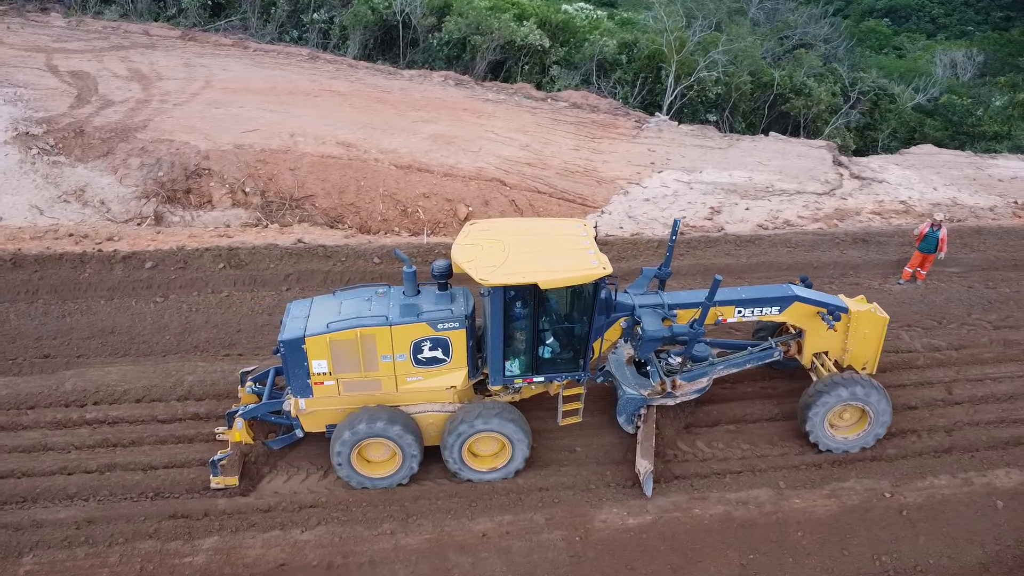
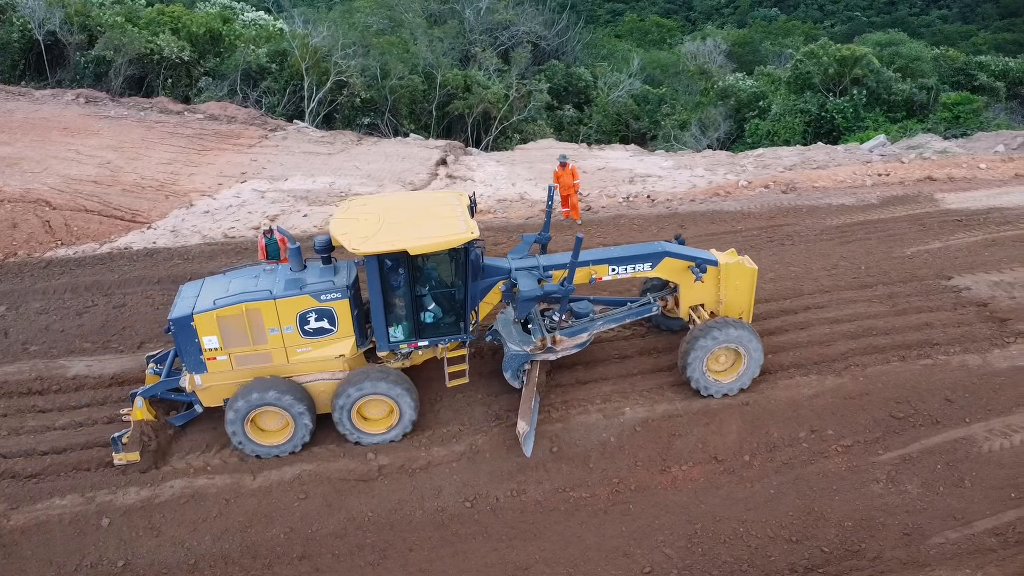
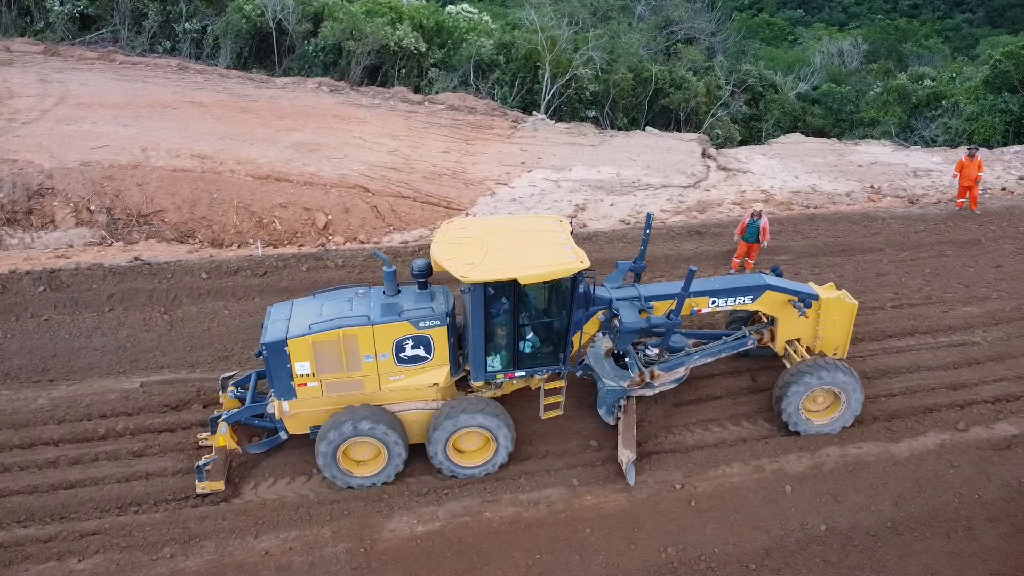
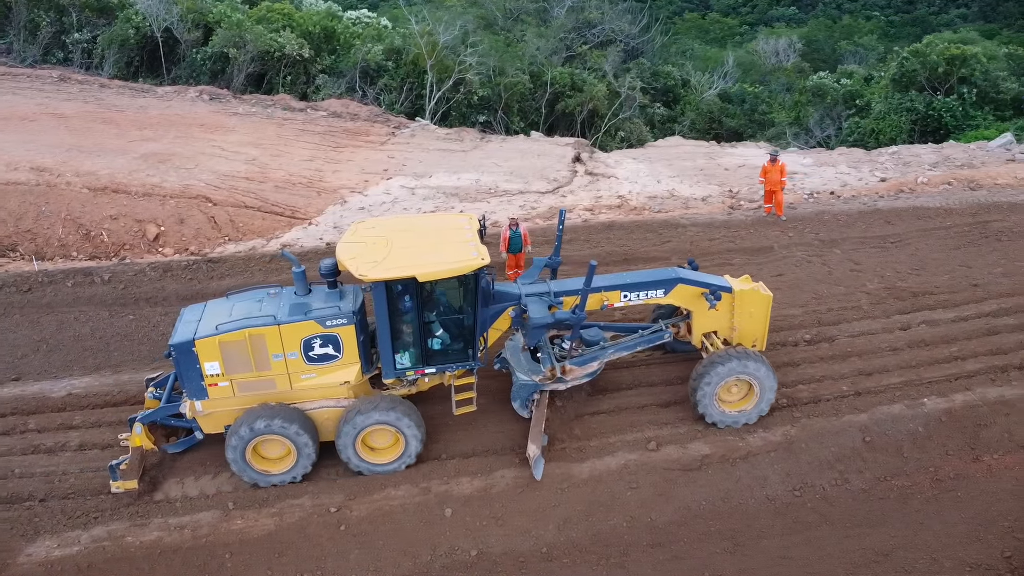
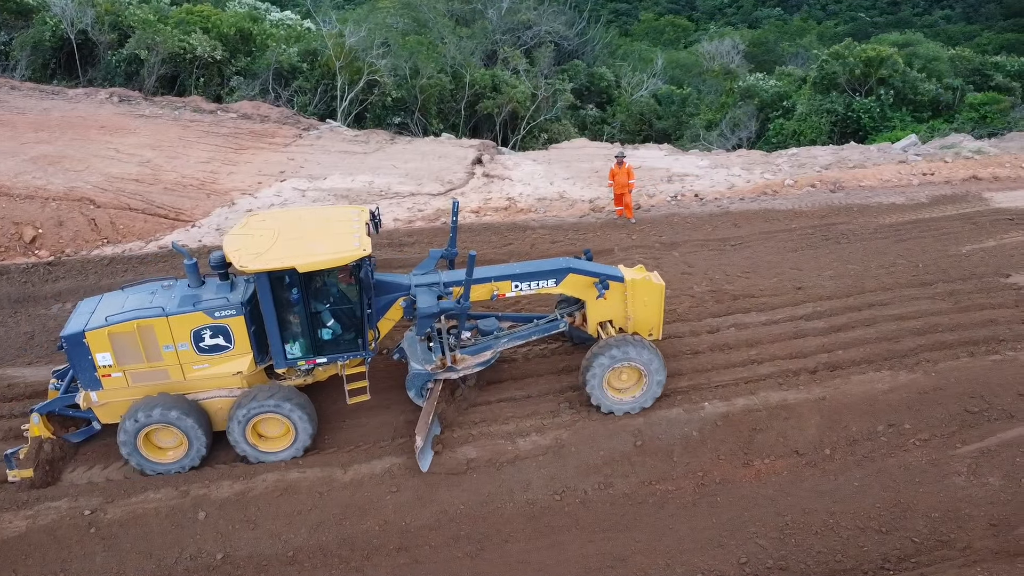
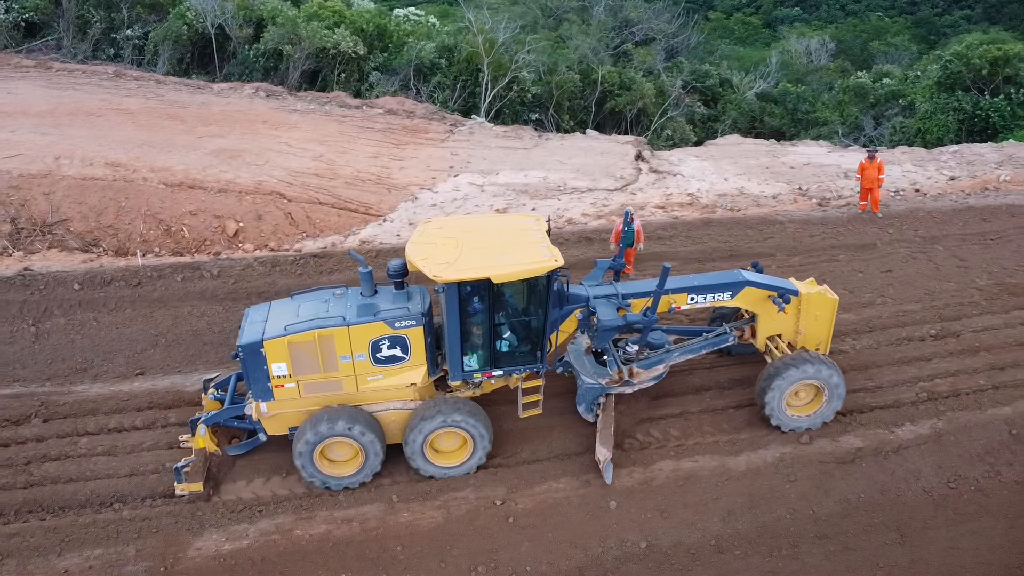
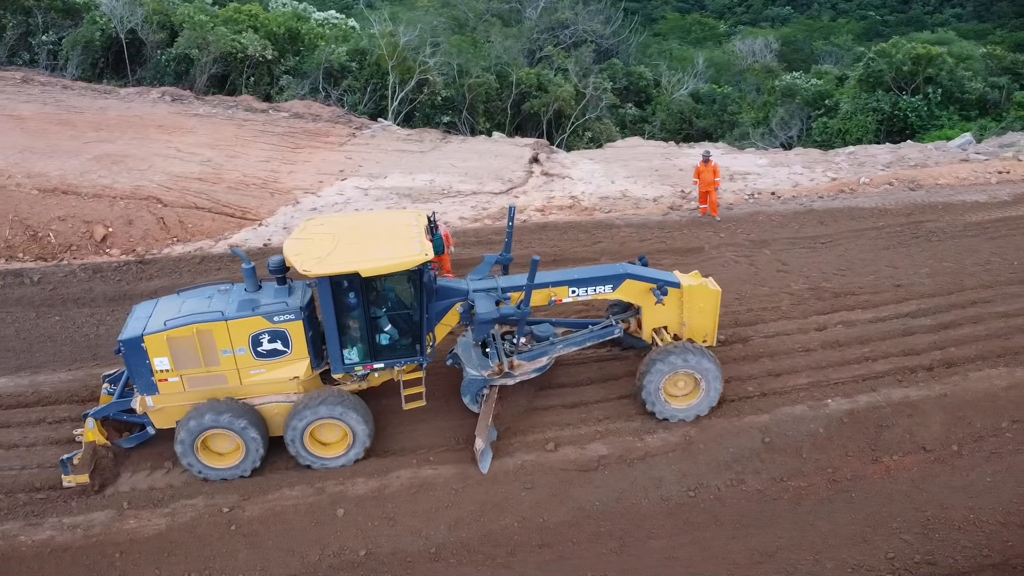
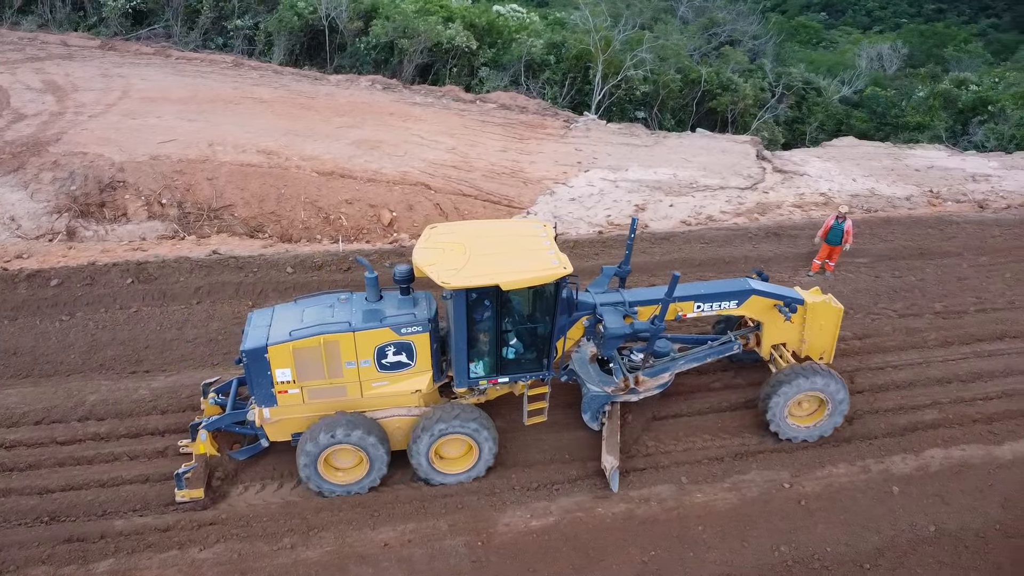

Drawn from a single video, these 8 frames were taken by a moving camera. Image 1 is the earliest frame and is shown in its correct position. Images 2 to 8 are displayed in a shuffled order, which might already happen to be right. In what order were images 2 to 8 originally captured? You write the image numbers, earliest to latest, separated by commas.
8, 3, 6, 4, 7, 5, 2
